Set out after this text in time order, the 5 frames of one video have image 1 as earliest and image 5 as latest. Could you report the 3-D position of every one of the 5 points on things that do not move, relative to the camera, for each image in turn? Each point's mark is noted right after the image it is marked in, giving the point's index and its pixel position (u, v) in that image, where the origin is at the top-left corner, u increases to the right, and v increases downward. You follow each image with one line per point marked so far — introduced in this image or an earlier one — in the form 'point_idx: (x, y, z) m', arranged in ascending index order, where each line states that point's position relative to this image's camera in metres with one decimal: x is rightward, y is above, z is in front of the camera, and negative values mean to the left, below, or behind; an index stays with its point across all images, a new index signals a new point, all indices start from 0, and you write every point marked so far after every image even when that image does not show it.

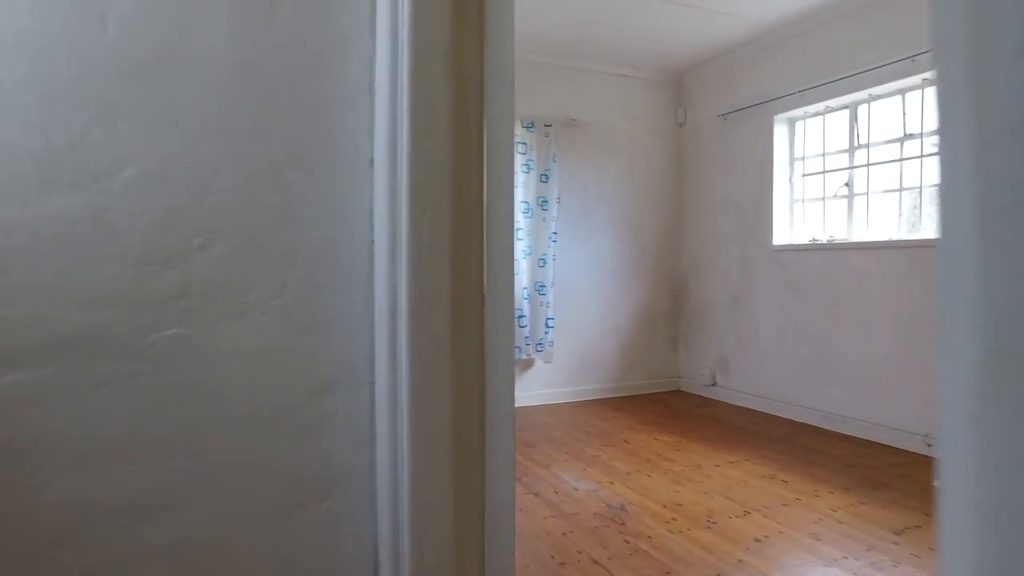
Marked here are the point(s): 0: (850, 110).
0: (+1.9, +1.0, +3.6) m
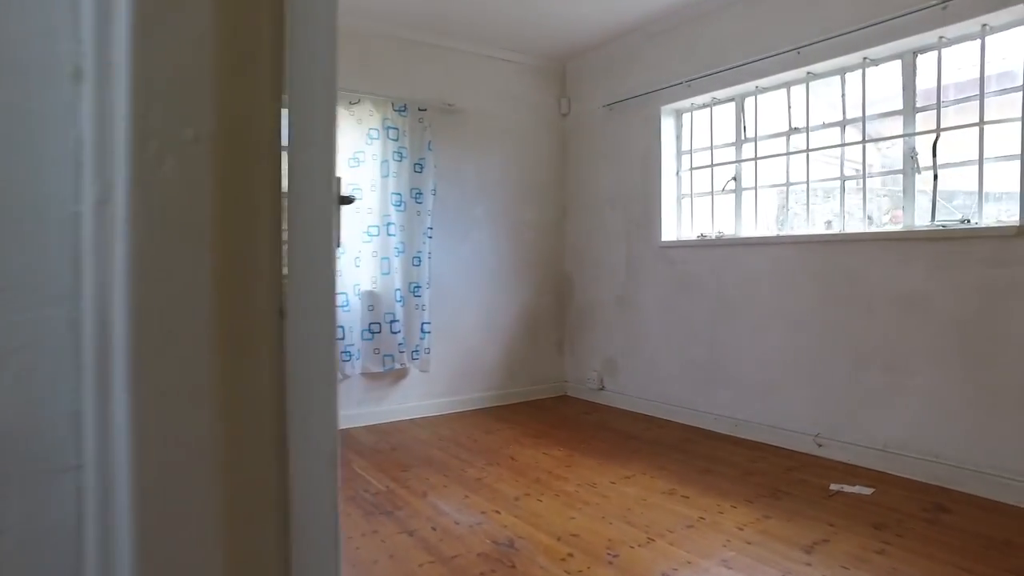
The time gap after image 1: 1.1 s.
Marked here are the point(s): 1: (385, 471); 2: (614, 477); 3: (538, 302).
0: (+1.2, +1.0, +3.5) m
1: (-0.6, -0.8, +2.9) m
2: (+0.4, -0.8, +2.7) m
3: (+0.2, -0.1, +4.5) m
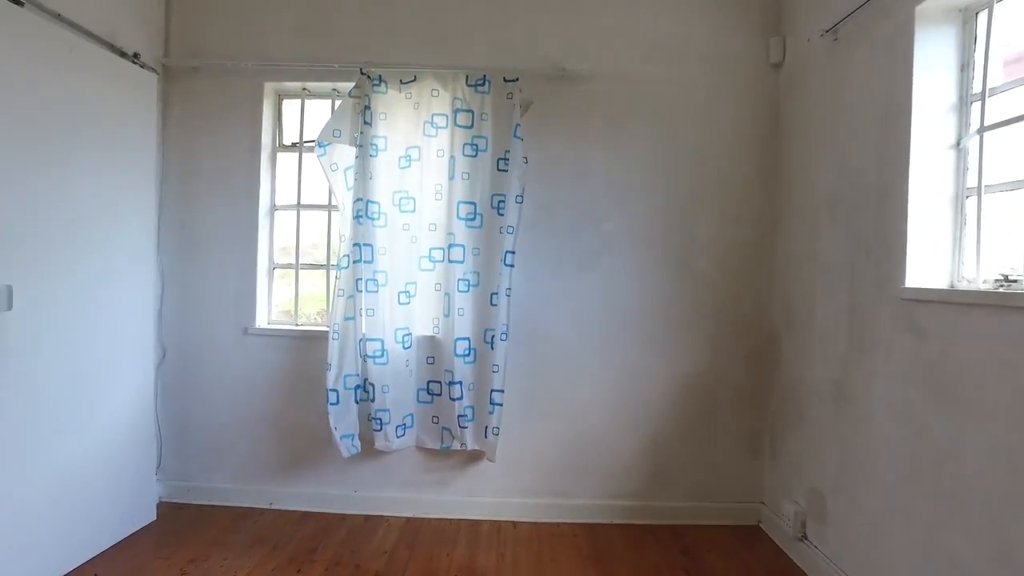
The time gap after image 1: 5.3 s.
0: (+1.3, +0.7, +1.4) m
1: (-0.7, -1.0, +1.9) m
2: (+0.1, -1.0, +1.2) m
3: (+0.9, -0.4, +2.8) m
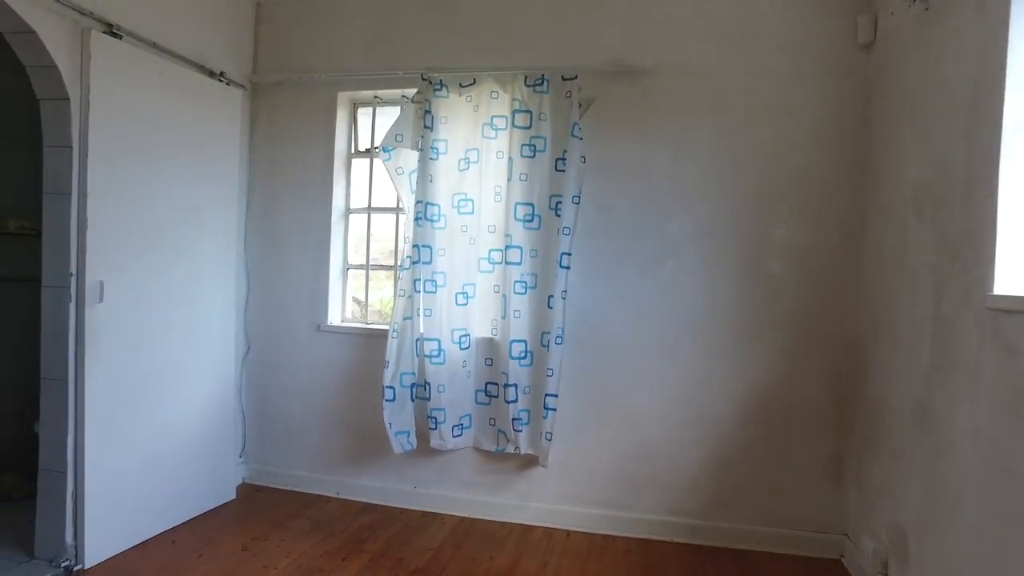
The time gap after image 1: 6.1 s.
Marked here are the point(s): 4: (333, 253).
0: (+1.2, +0.7, +1.1) m
1: (-0.6, -1.0, +2.0) m
2: (0.0, -1.0, +1.1) m
3: (+1.1, -0.4, +2.5) m
4: (-0.8, +0.2, +2.9) m
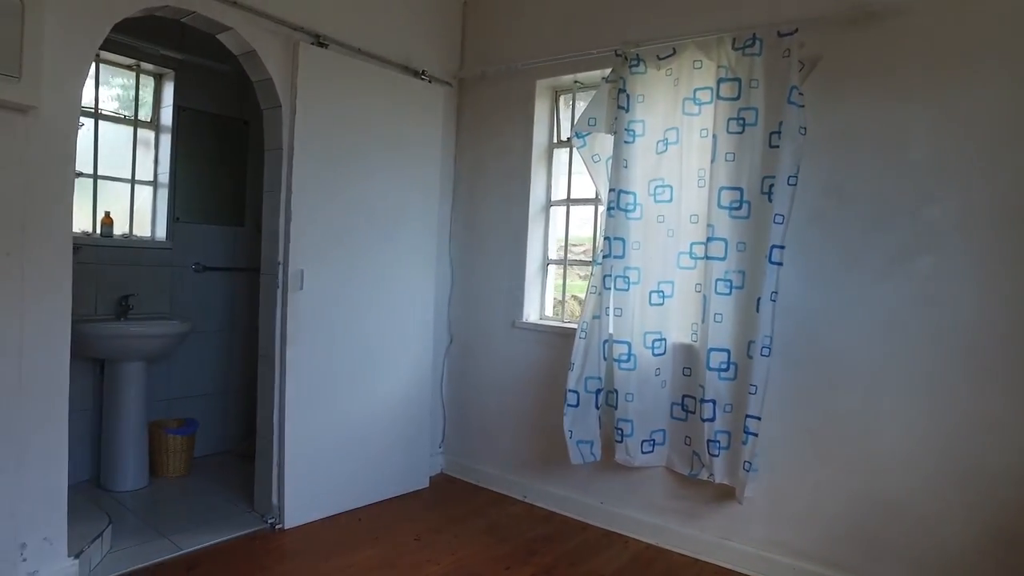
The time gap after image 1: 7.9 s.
0: (+1.3, +0.7, +0.4) m
1: (-0.1, -1.0, +1.9) m
2: (+0.1, -1.0, +0.9) m
3: (+1.7, -0.4, +1.7) m
4: (+0.1, +0.2, +2.9) m
